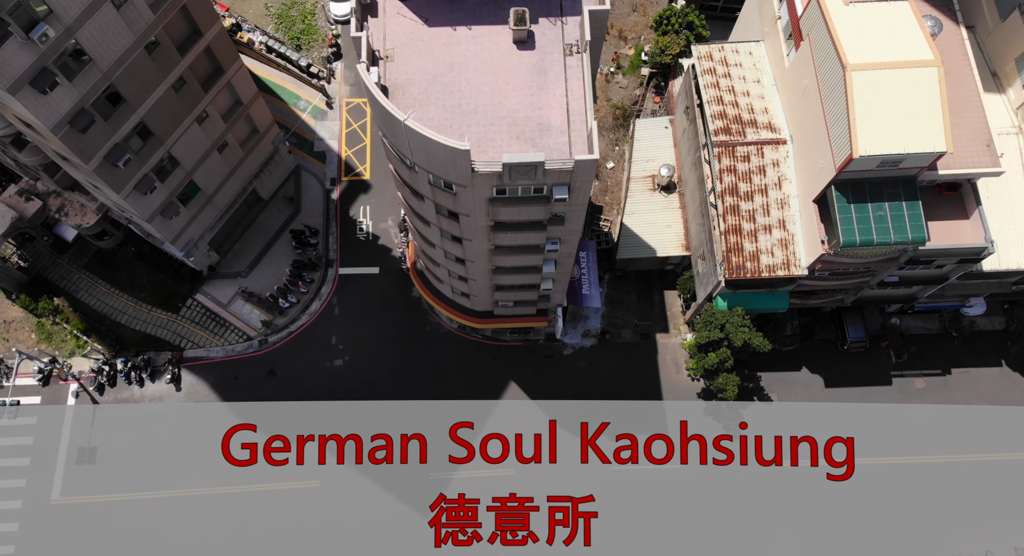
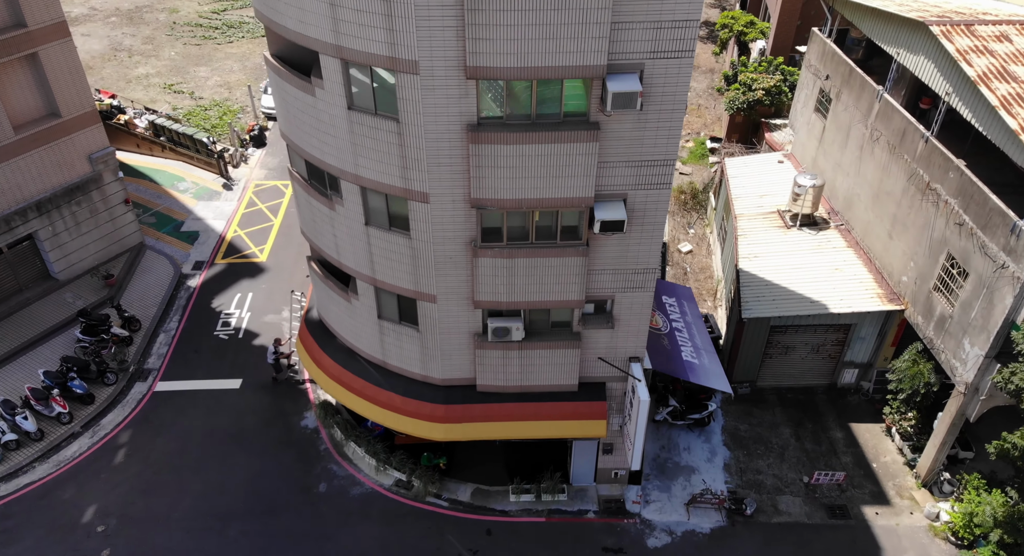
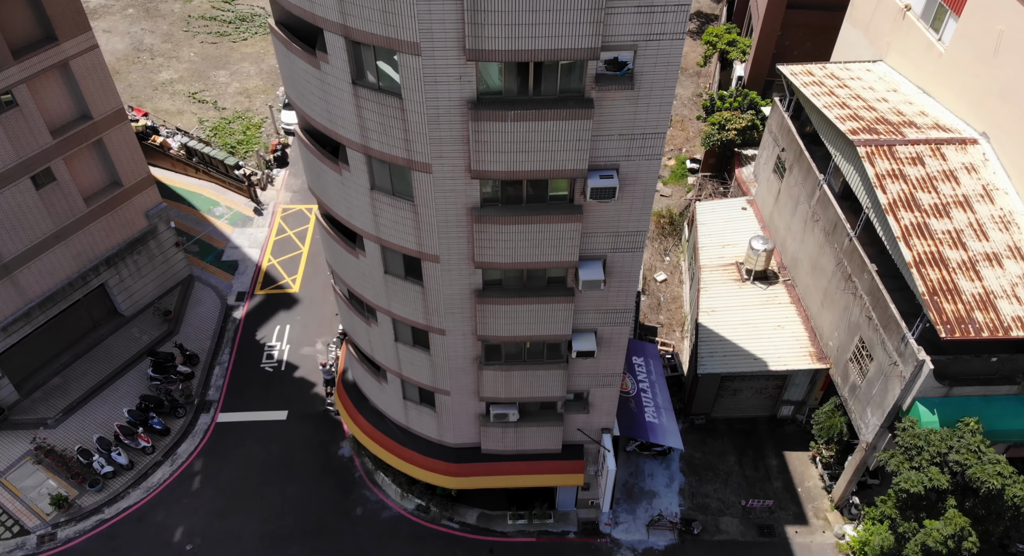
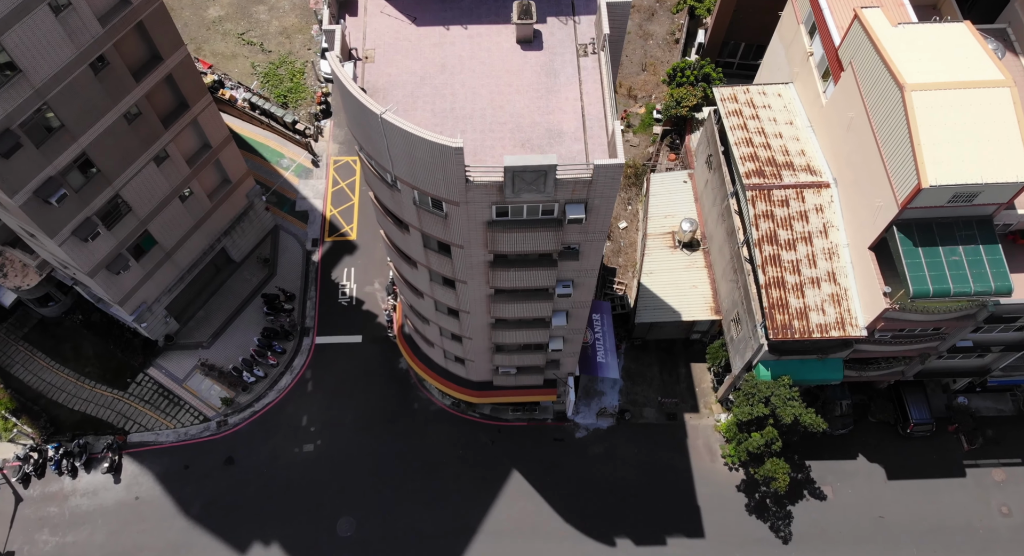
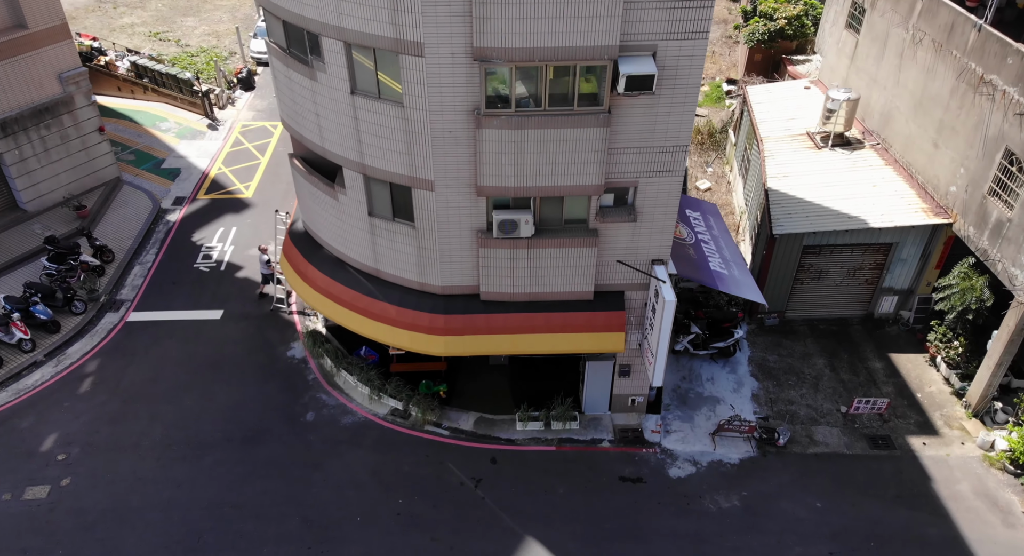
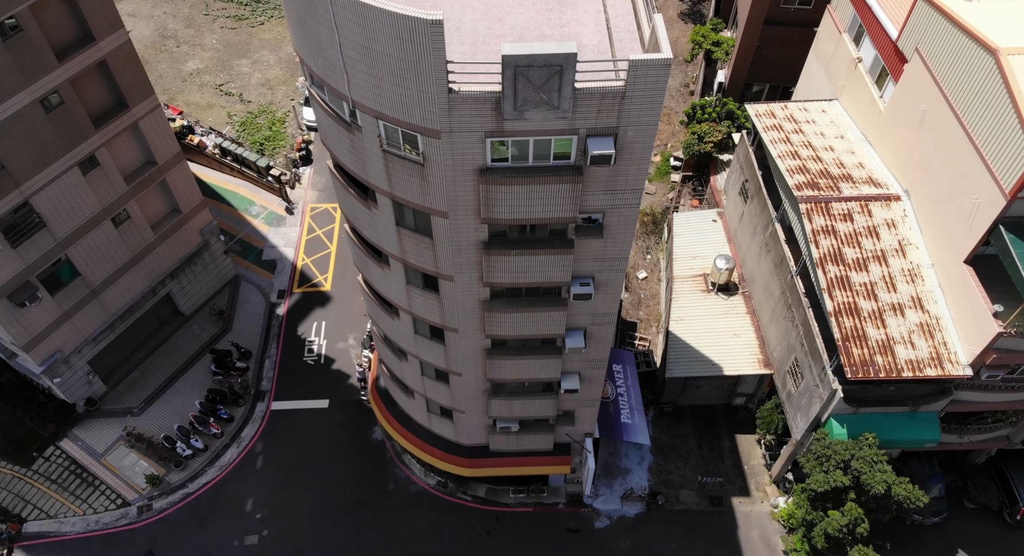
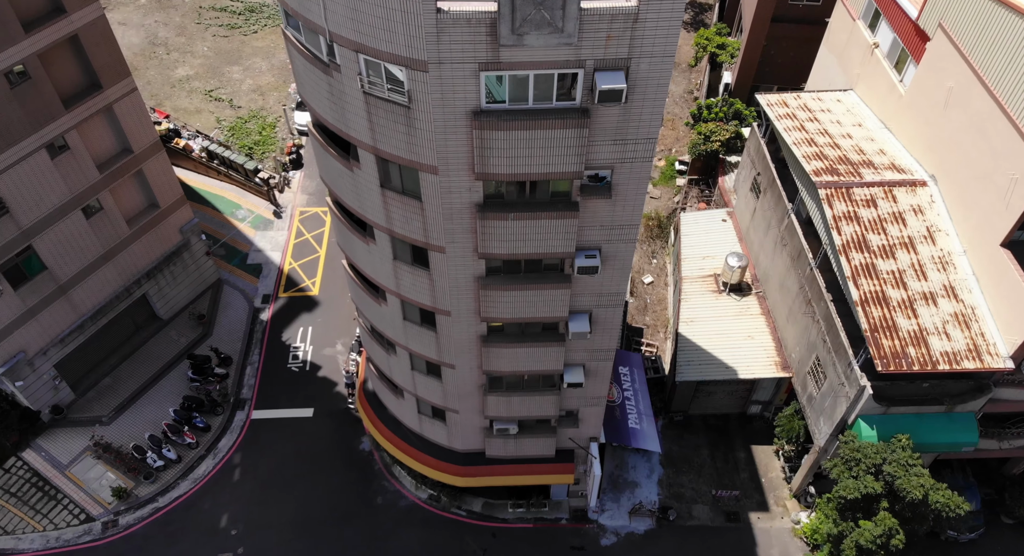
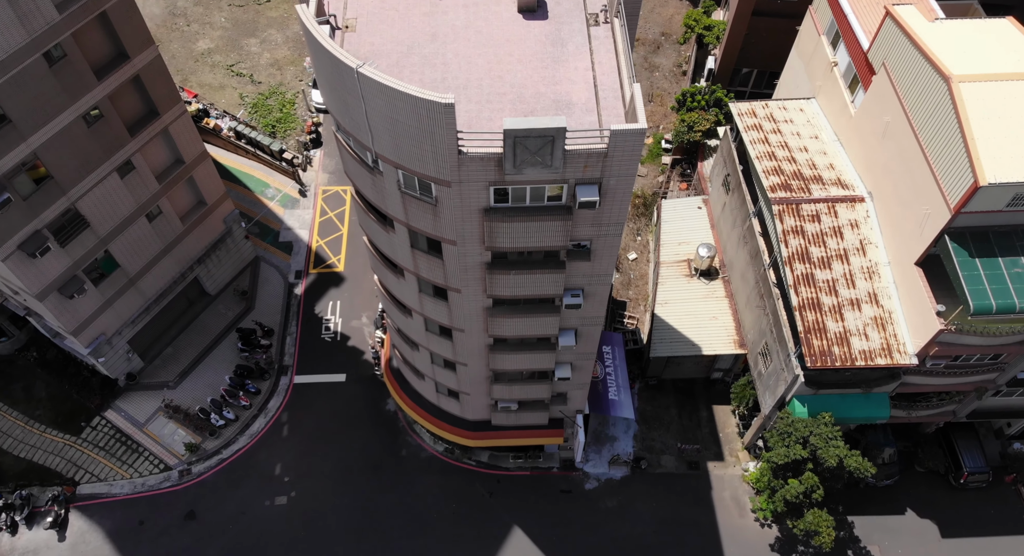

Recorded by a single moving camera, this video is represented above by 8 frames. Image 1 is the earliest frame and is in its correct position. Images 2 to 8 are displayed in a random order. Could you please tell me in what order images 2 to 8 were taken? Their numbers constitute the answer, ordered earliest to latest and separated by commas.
4, 8, 6, 7, 3, 2, 5
